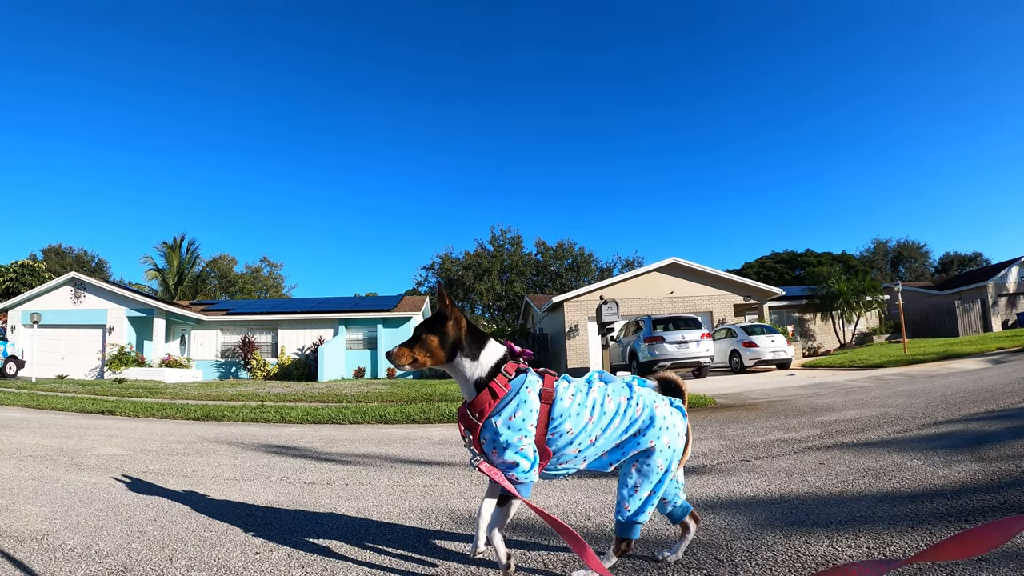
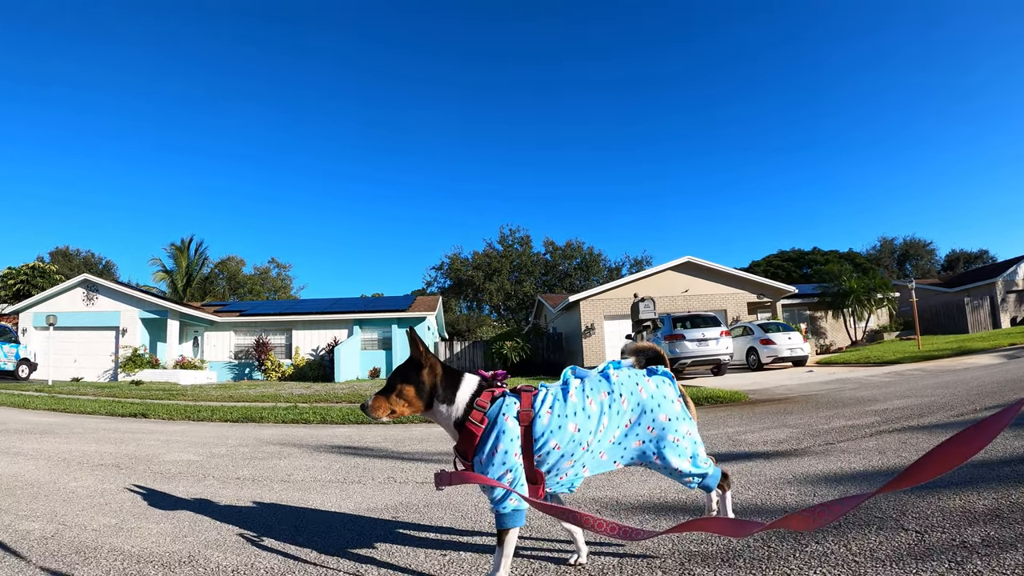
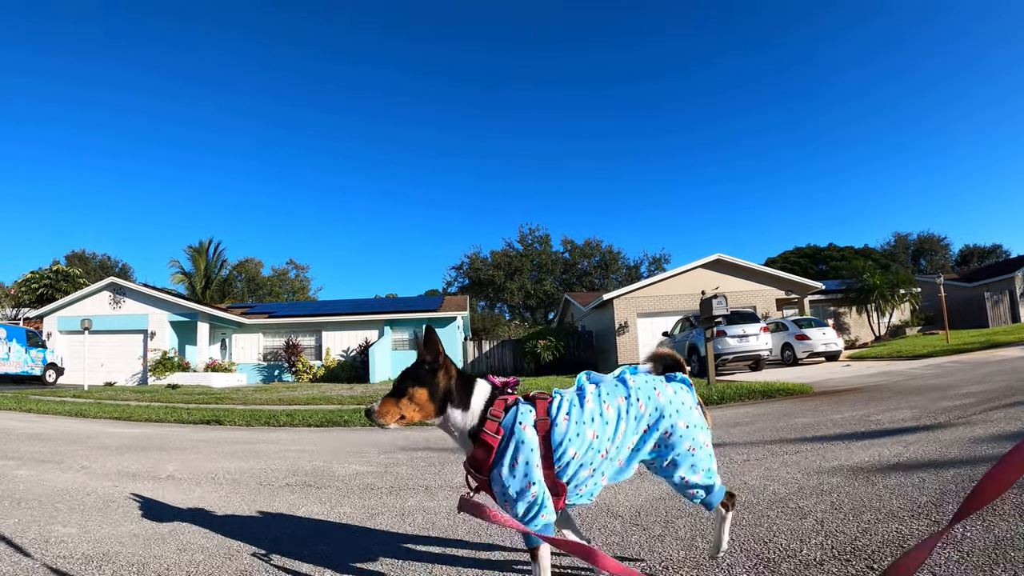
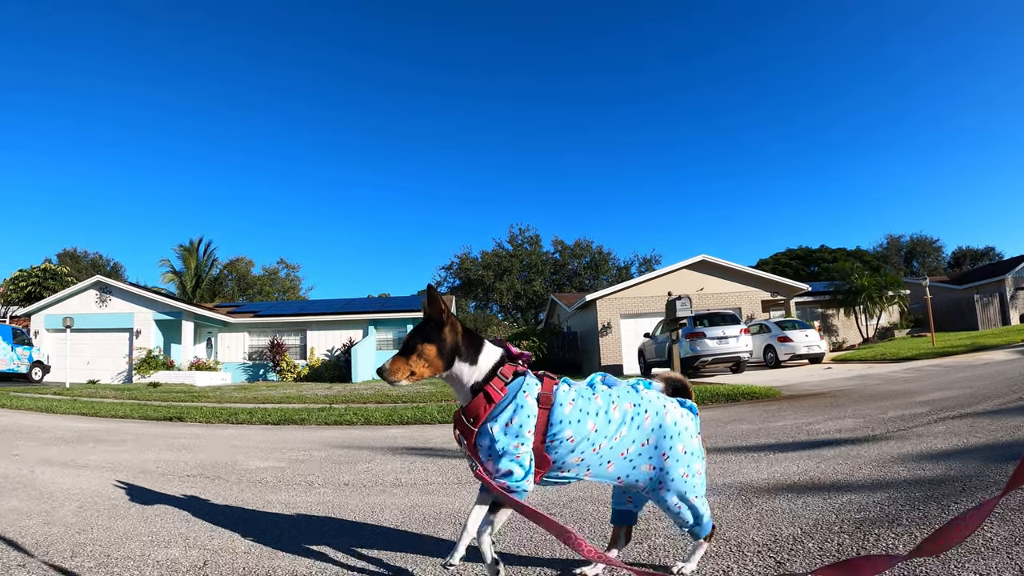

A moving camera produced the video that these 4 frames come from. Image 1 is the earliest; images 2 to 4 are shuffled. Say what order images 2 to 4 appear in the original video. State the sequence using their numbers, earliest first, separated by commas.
2, 4, 3
